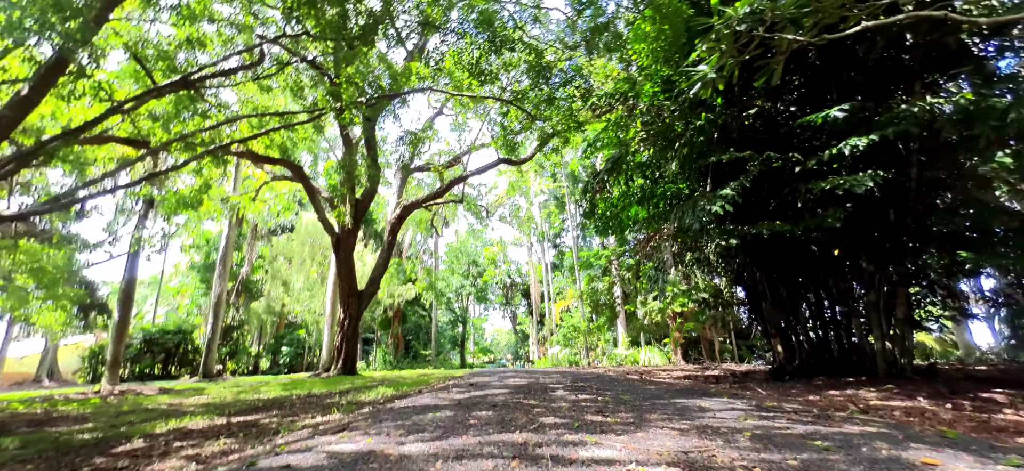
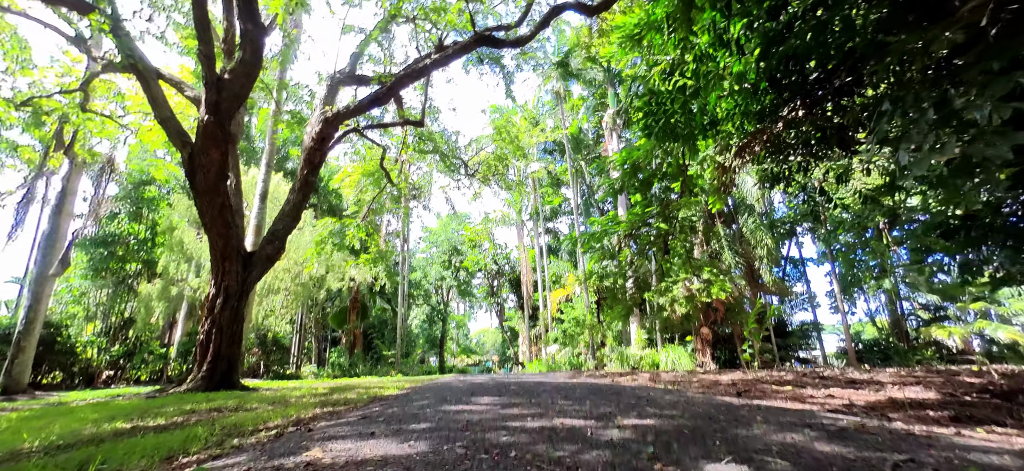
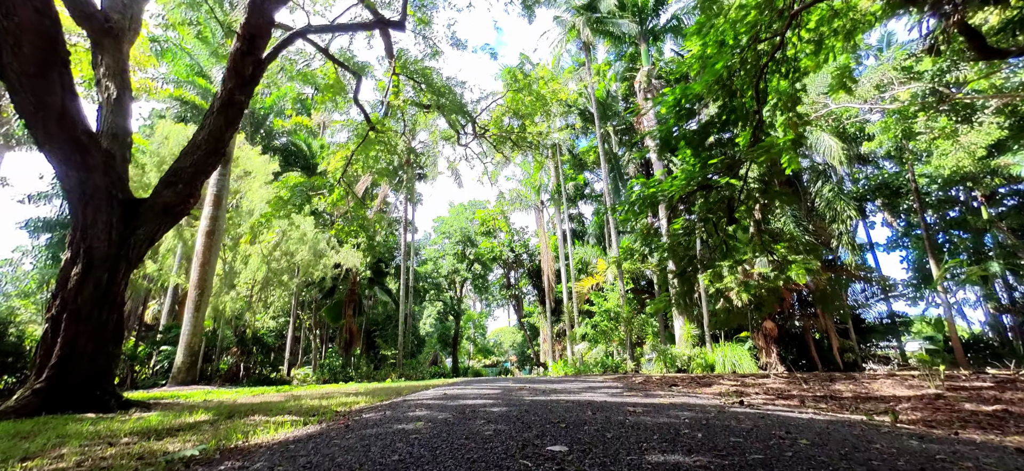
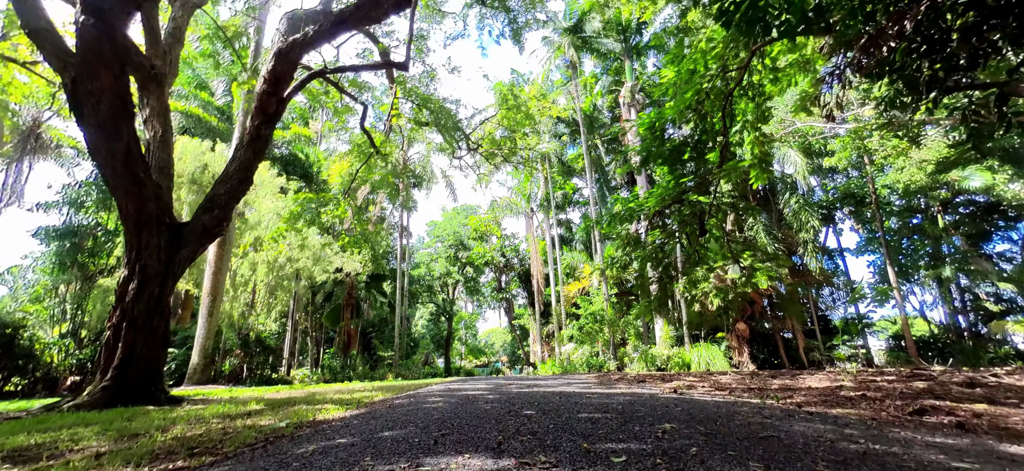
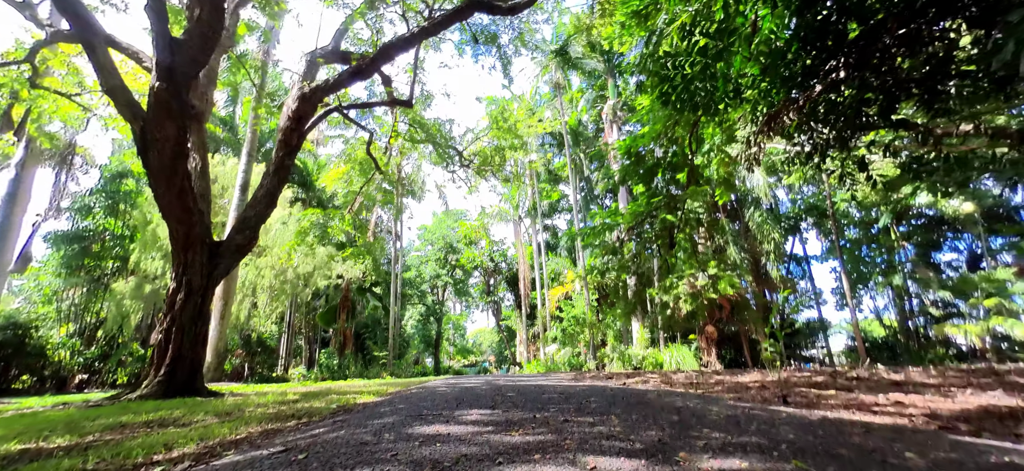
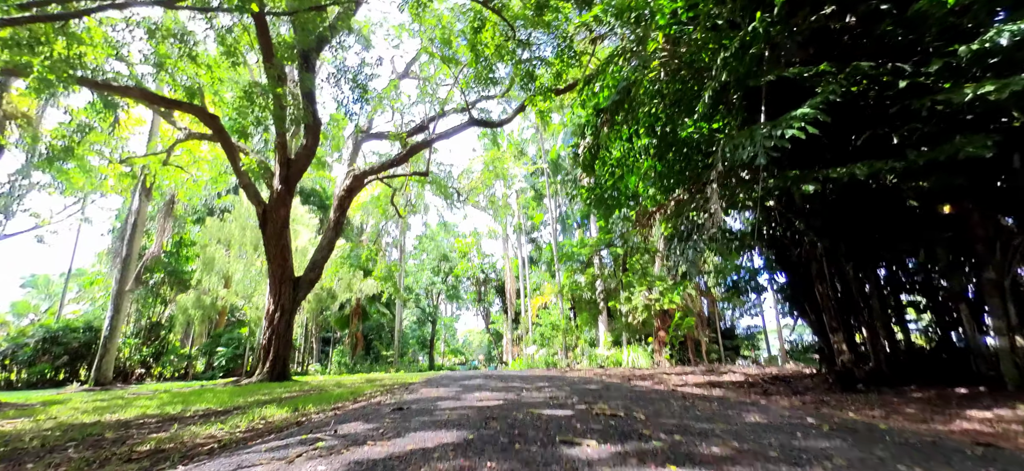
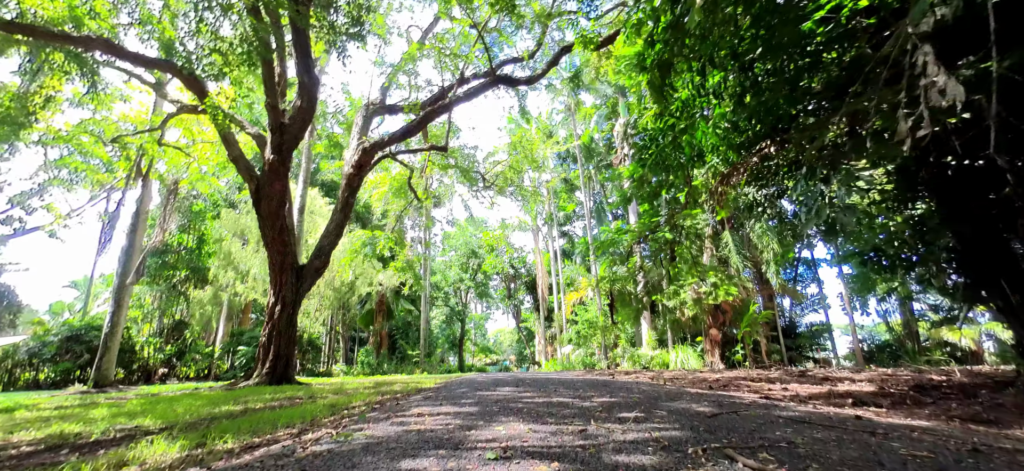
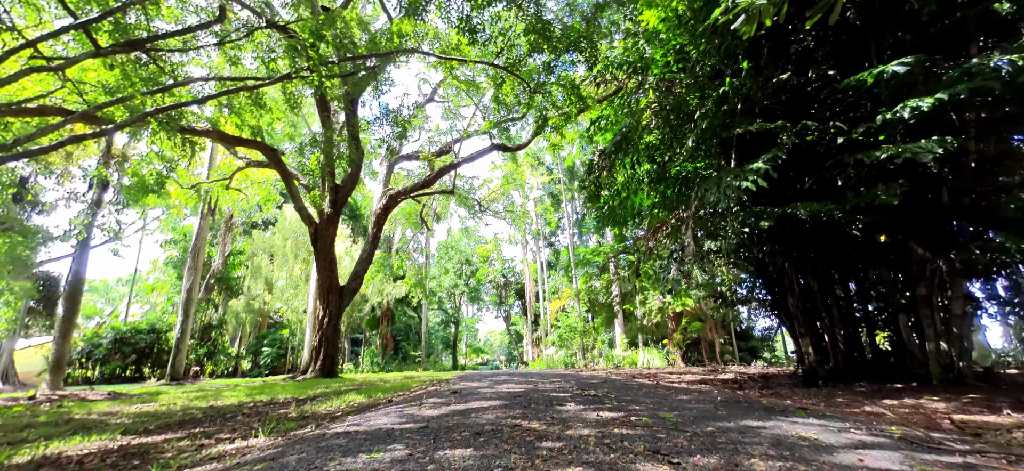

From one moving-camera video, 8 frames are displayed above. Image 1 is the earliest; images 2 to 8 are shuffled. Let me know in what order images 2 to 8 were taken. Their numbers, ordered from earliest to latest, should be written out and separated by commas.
8, 6, 7, 2, 5, 4, 3
